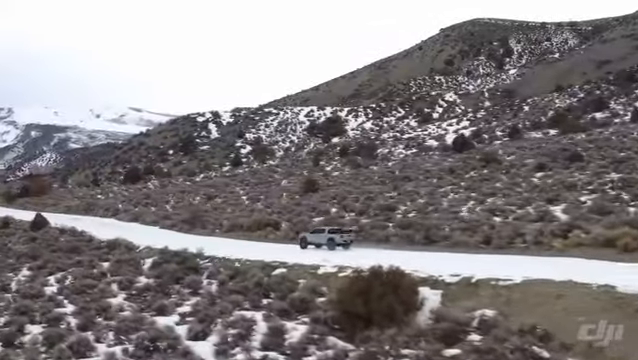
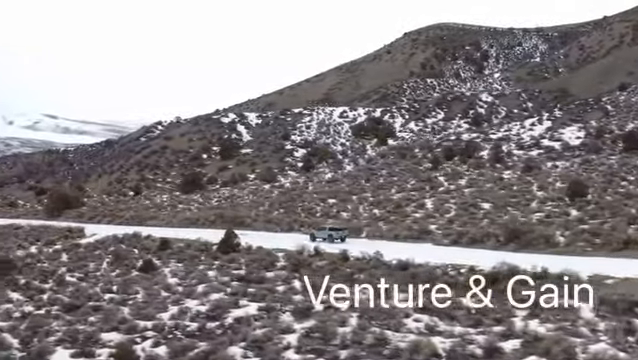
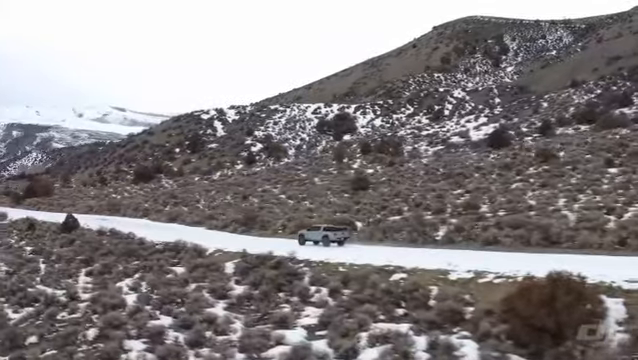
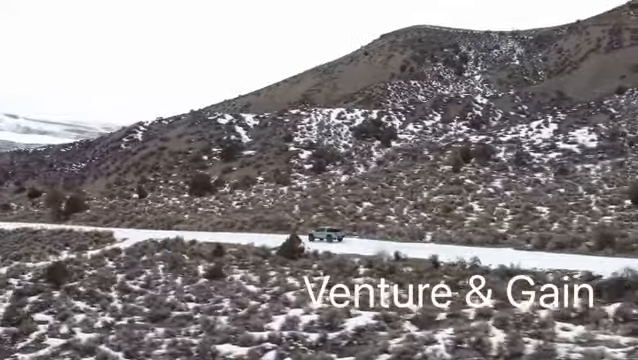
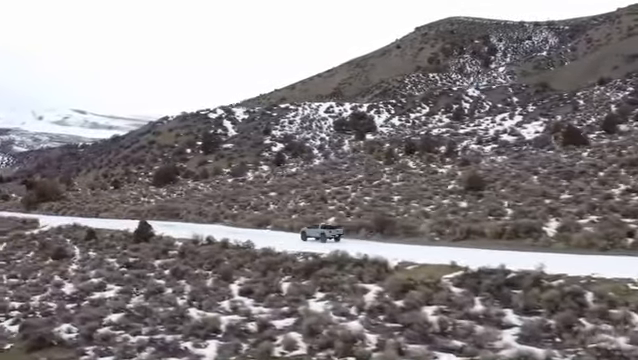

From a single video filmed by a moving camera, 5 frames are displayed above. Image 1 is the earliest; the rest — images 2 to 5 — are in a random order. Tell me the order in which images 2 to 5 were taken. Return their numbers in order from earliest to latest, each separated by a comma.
3, 5, 2, 4
